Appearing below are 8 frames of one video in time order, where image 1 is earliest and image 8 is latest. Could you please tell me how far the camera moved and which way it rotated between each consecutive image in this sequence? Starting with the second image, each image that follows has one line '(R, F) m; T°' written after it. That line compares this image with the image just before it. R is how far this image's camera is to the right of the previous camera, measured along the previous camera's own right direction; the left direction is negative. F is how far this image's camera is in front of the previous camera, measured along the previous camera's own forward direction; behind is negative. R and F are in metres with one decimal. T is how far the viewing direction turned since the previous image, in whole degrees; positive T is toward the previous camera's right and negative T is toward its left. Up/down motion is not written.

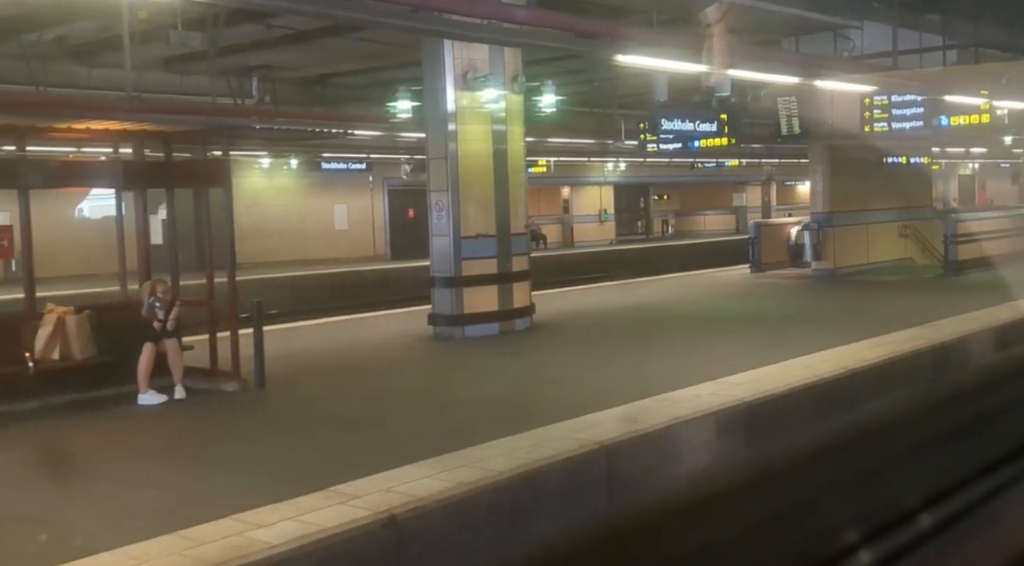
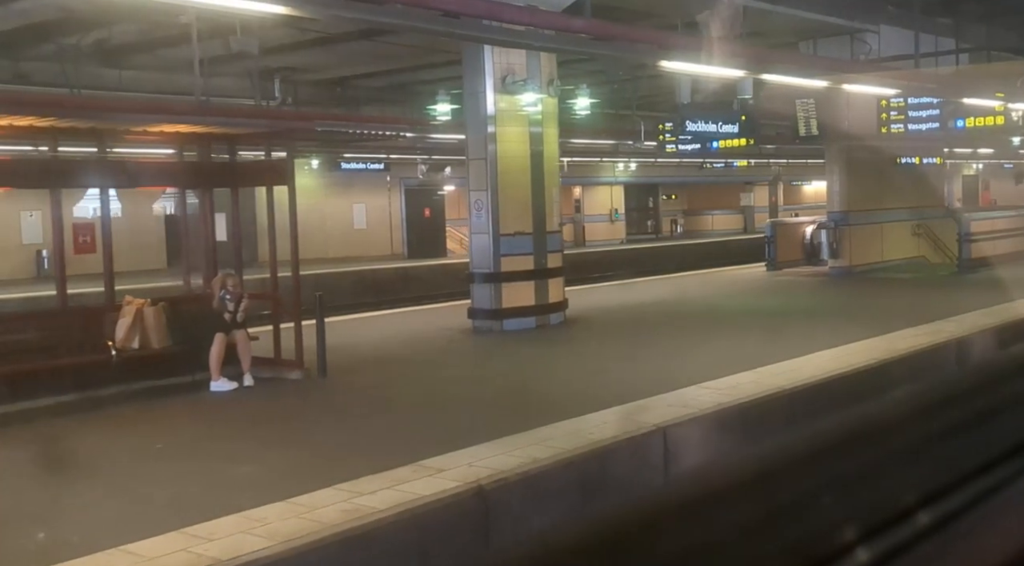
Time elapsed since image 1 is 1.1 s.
(-0.5, -0.6) m; 0°
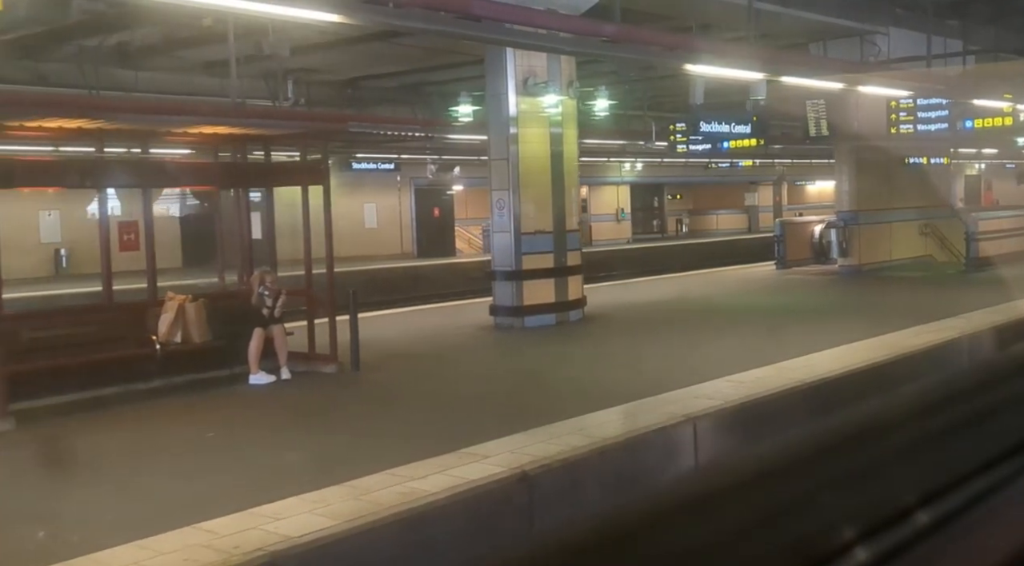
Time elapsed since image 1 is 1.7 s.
(-0.3, -0.4) m; 0°
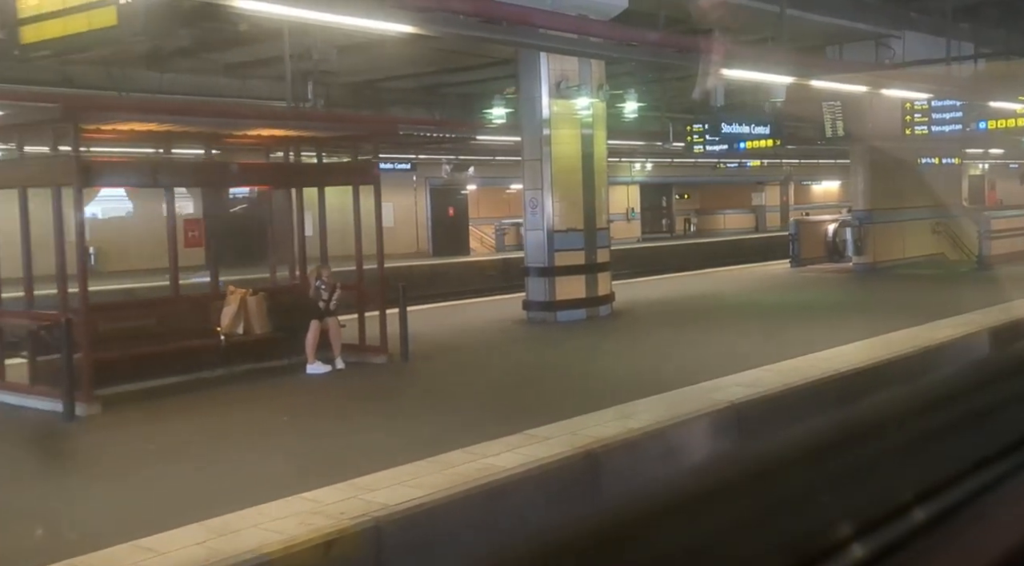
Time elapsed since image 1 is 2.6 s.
(-0.4, -0.6) m; 0°
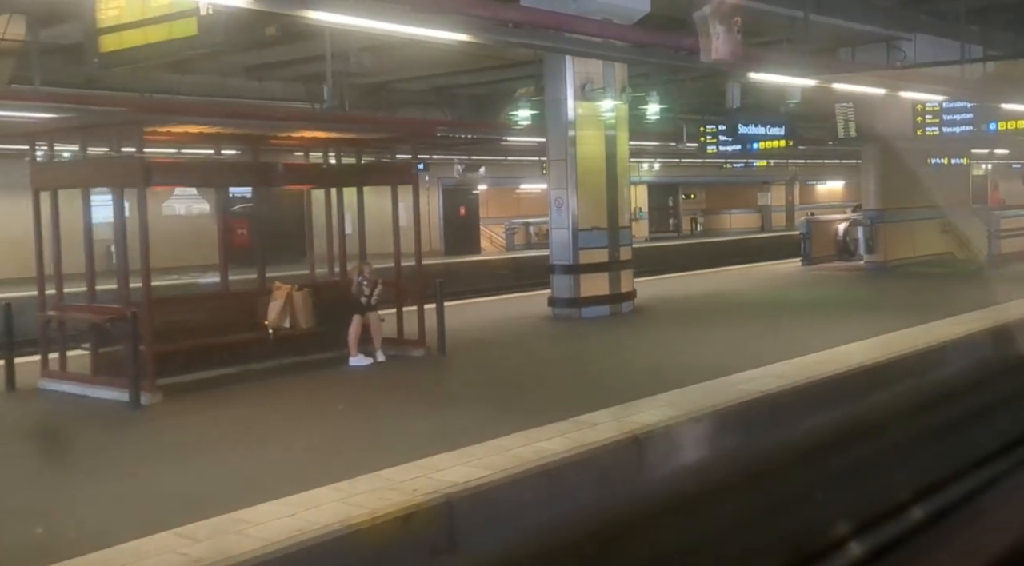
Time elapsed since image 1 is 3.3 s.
(-0.4, -0.5) m; 0°
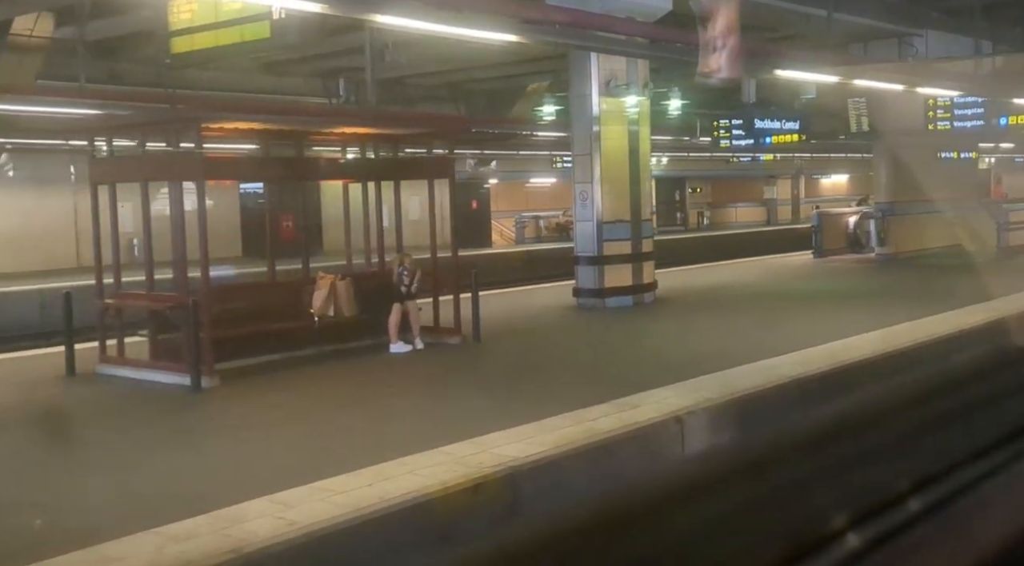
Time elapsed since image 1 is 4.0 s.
(-0.4, -0.5) m; 0°
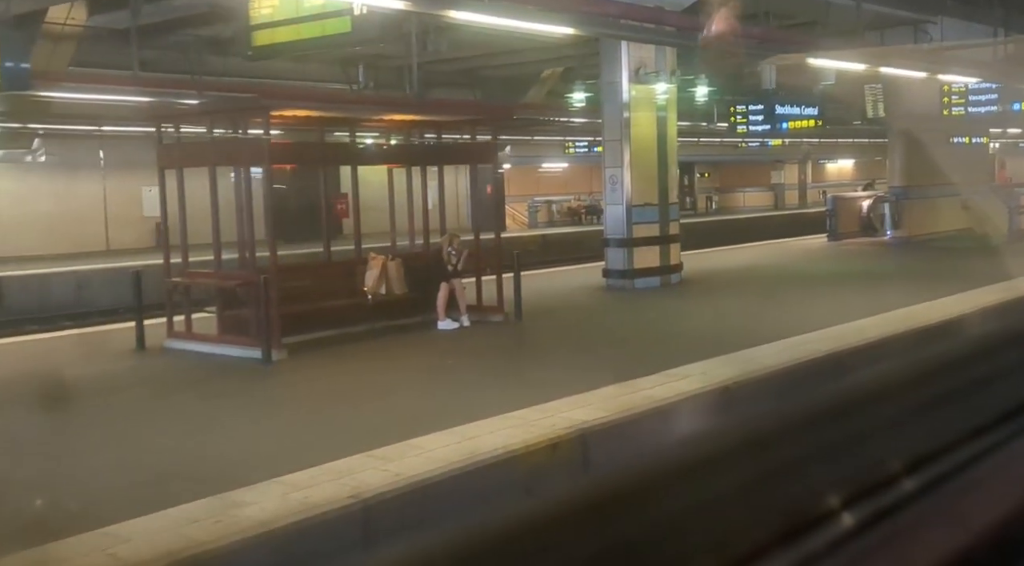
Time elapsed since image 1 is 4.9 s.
(-0.5, -0.6) m; 0°
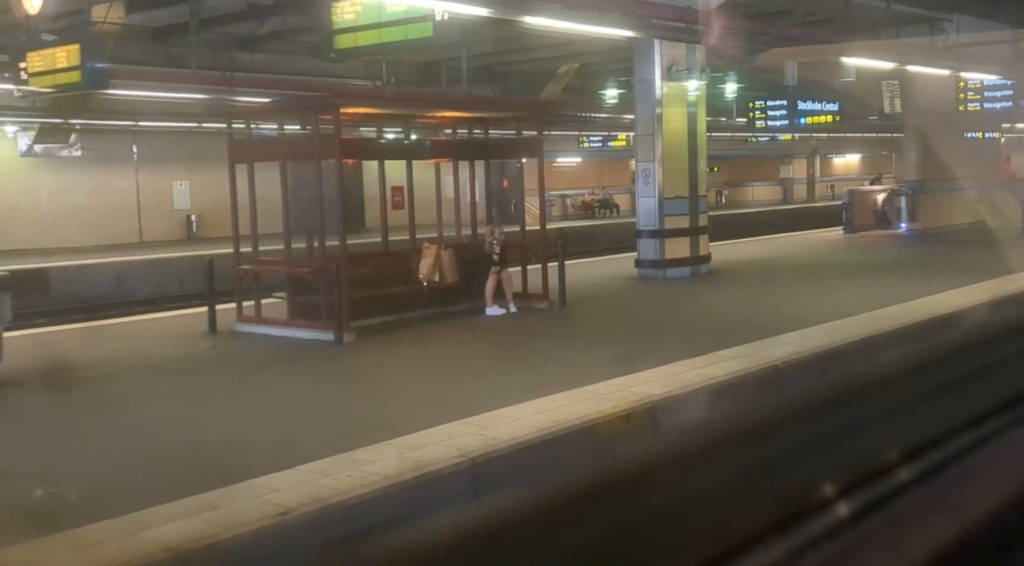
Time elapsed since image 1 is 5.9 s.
(-0.5, -0.7) m; 0°
